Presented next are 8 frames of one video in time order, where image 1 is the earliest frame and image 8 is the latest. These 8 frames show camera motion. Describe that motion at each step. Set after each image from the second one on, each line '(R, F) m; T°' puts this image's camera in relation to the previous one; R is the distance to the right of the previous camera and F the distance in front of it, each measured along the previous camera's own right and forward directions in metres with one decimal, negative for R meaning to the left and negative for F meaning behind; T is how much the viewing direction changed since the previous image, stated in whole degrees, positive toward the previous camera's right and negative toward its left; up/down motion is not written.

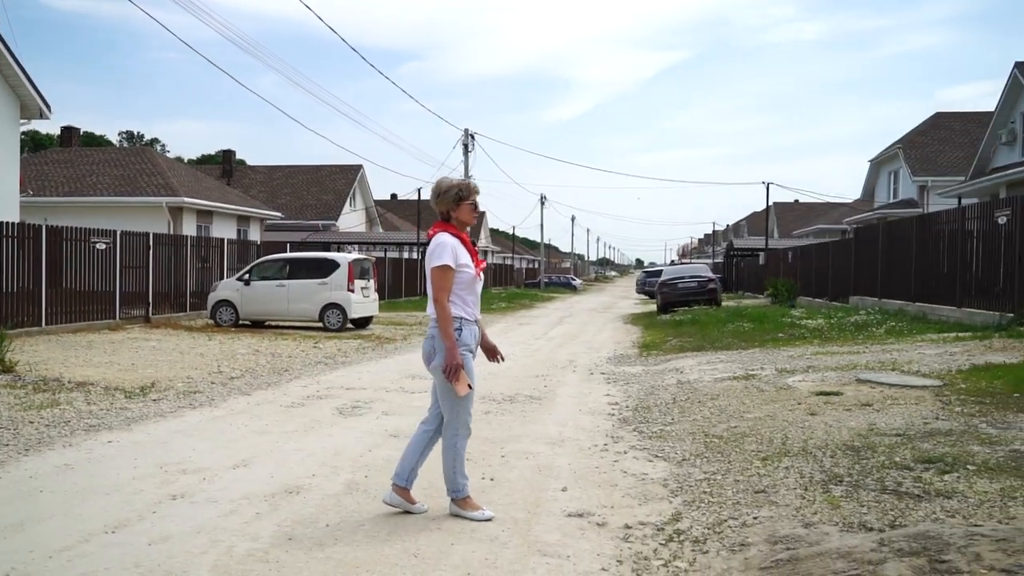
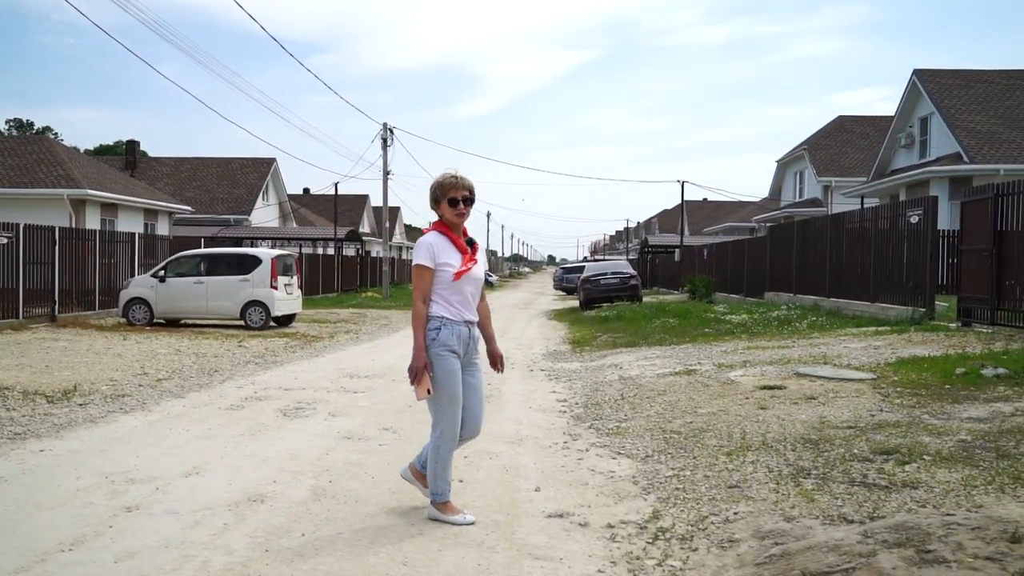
(-0.4, +0.1) m; +6°
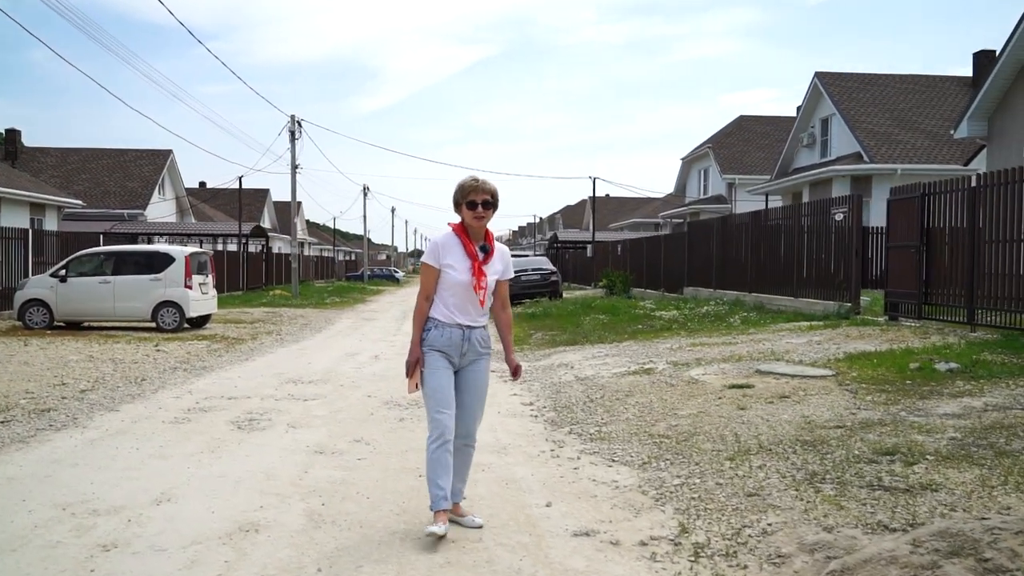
(-0.7, +0.4) m; +7°
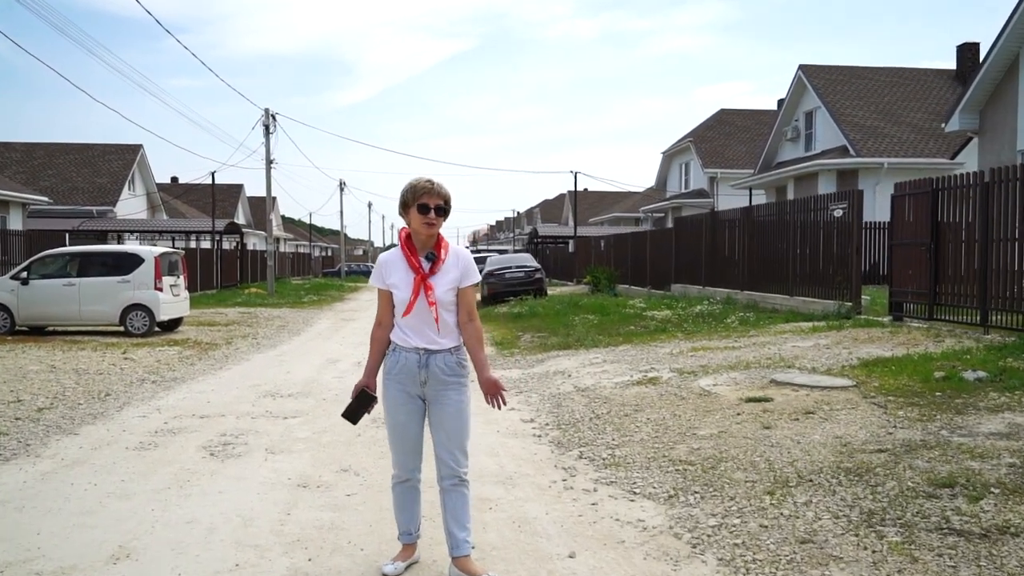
(-0.2, +0.7) m; +2°
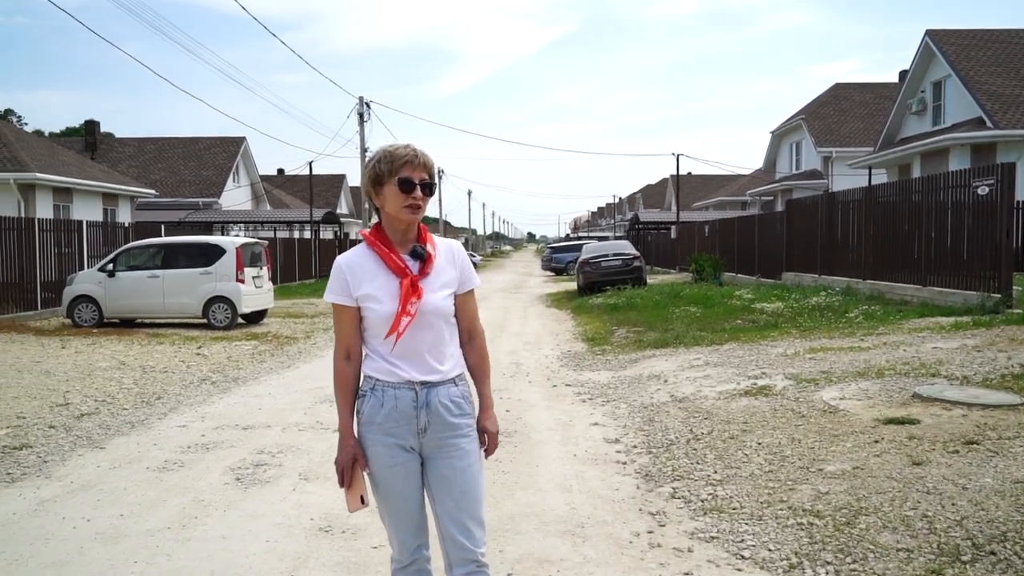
(+0.2, +1.3) m; -7°
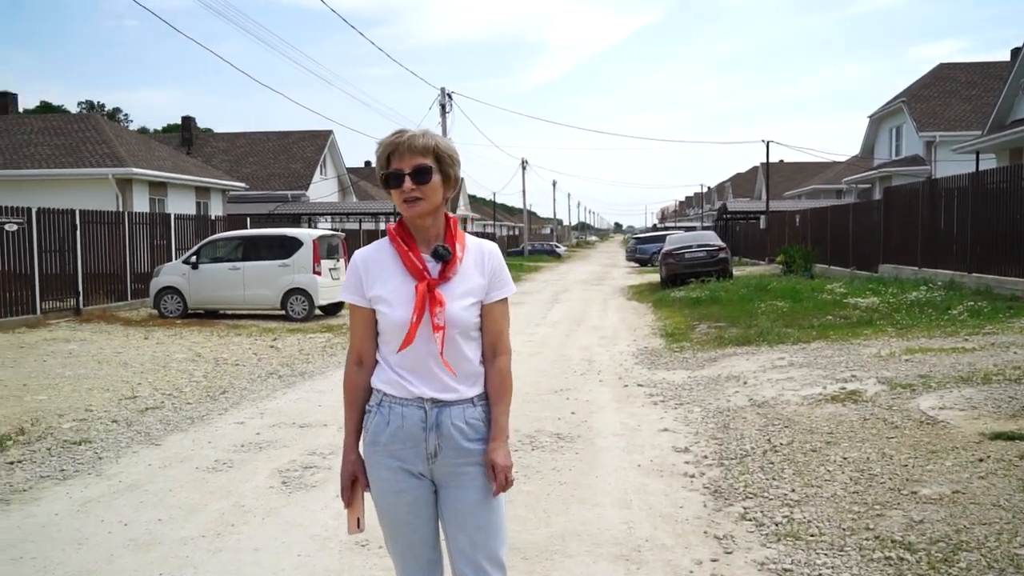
(+0.2, +0.4) m; -6°
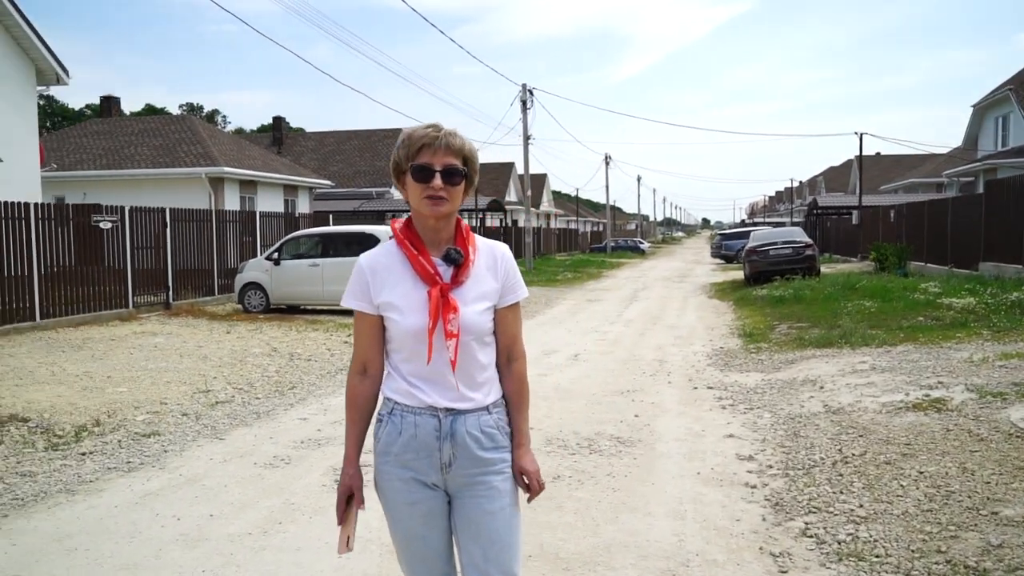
(+0.2, +0.1) m; -6°
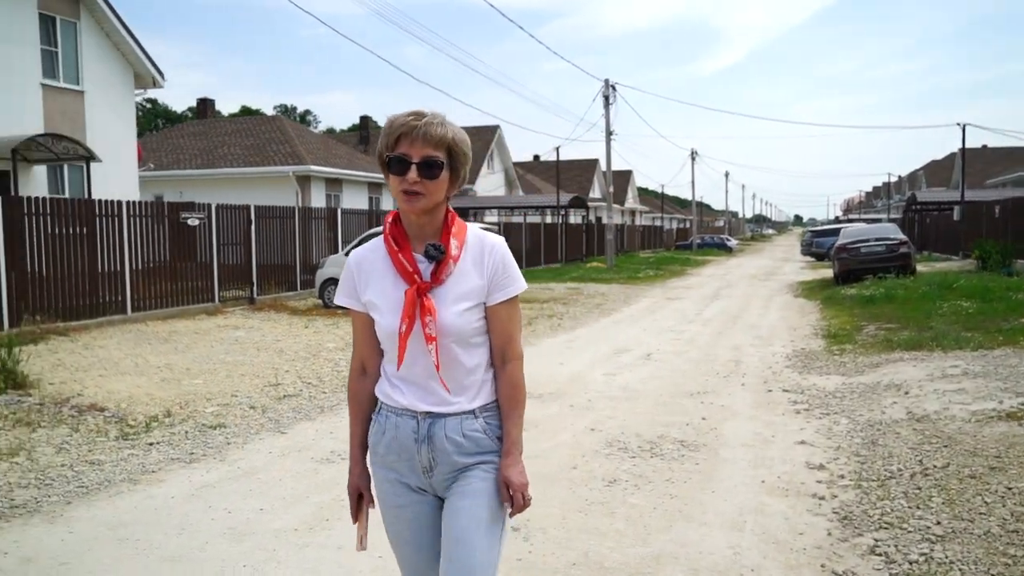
(+0.2, +0.2) m; -6°
